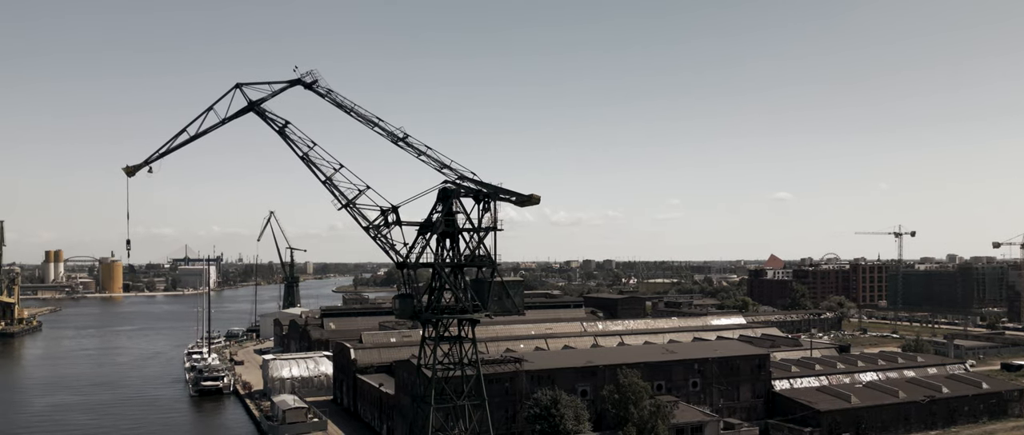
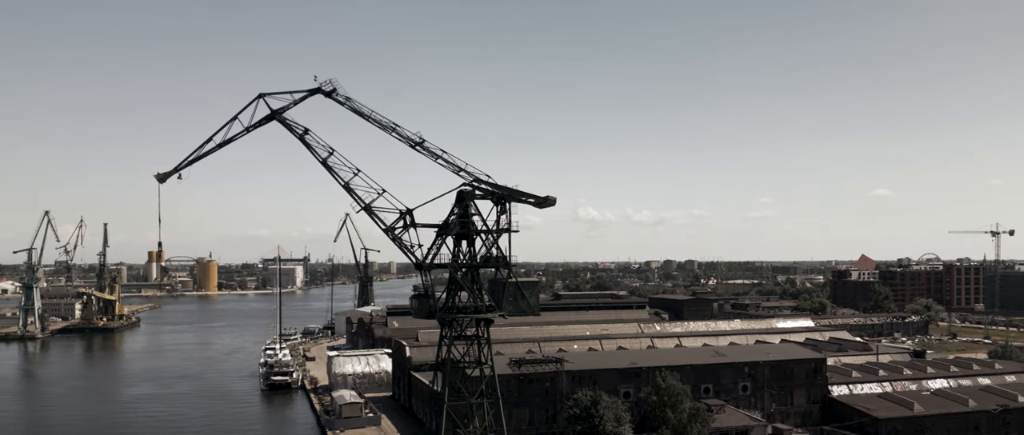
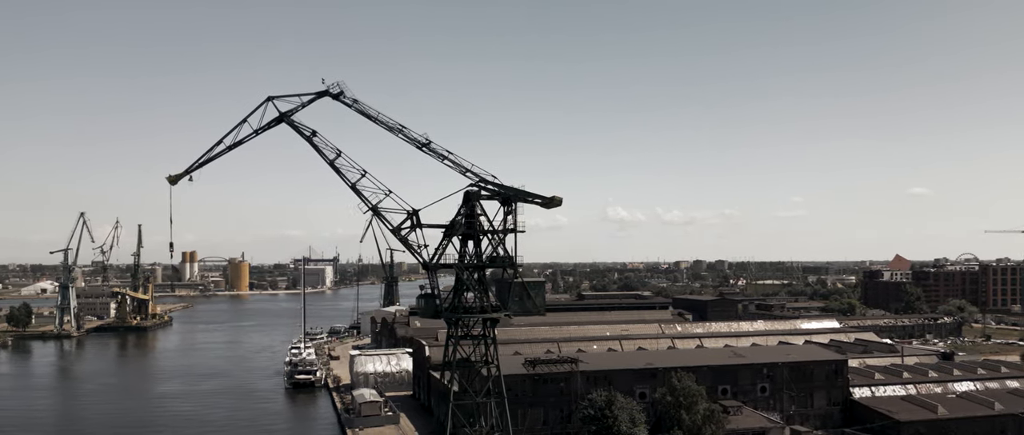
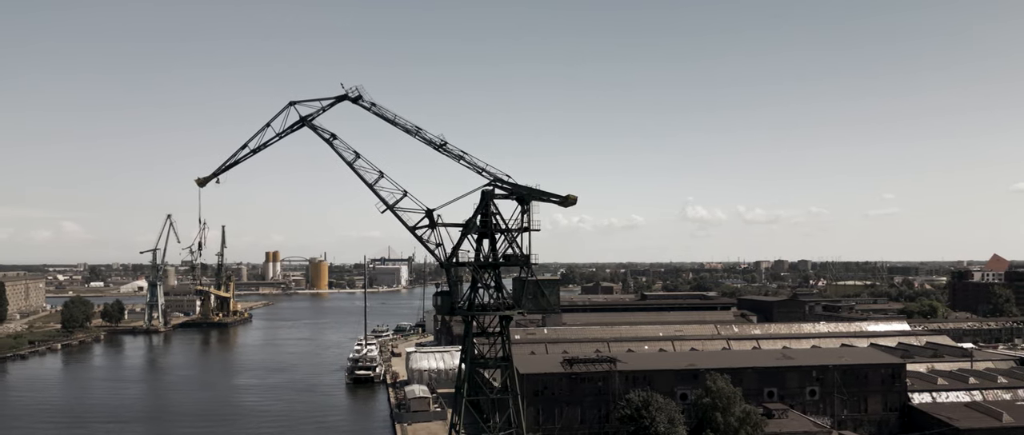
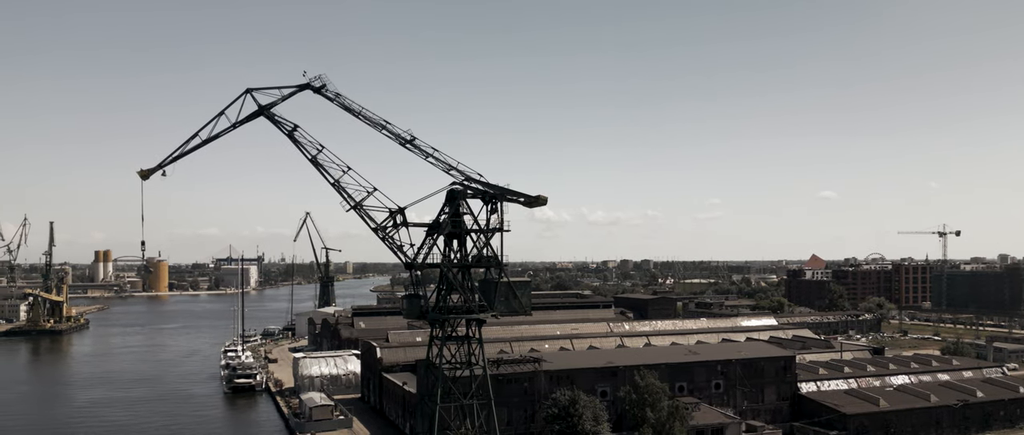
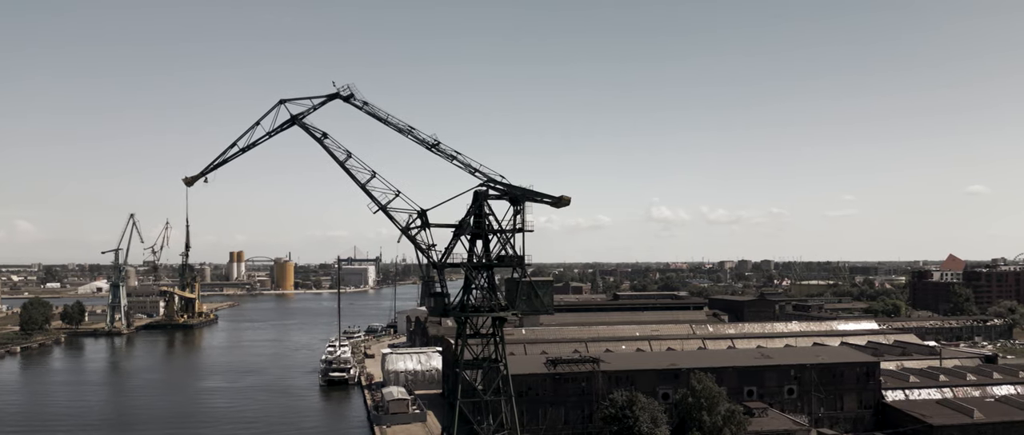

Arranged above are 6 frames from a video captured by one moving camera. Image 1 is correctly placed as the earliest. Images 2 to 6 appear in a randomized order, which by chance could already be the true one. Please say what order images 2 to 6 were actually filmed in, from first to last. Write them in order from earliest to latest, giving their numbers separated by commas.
5, 2, 3, 6, 4
